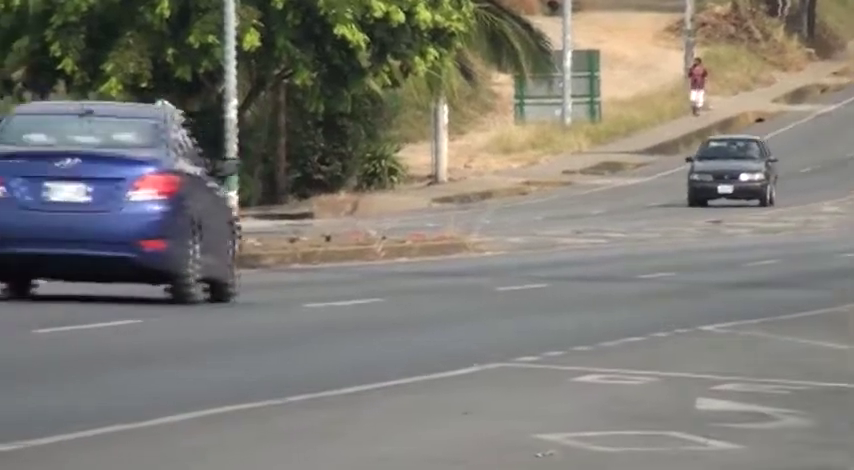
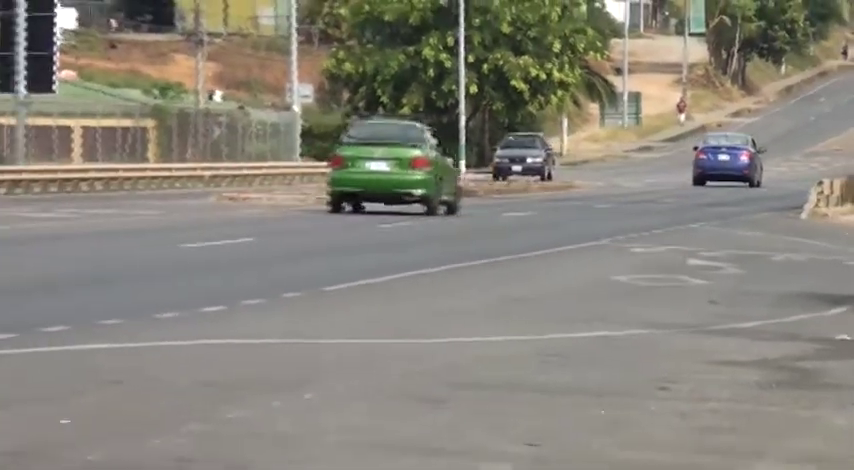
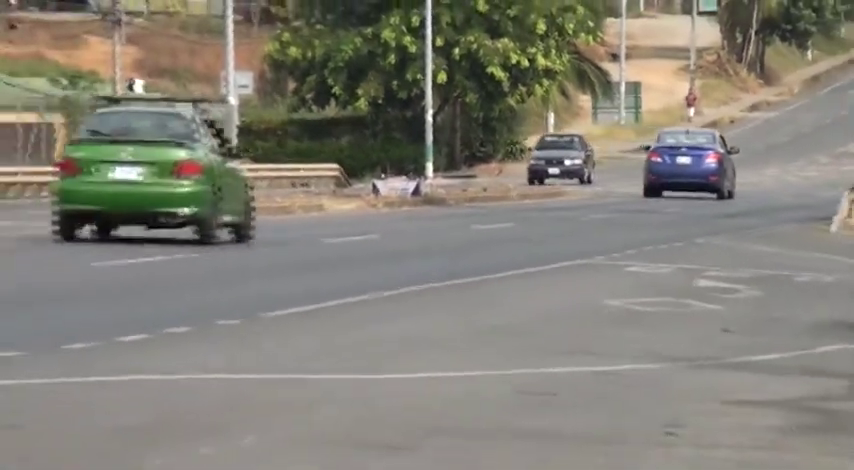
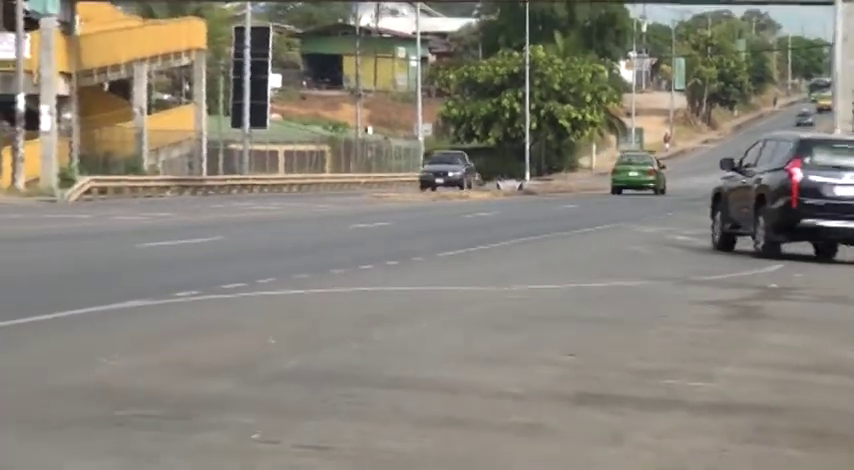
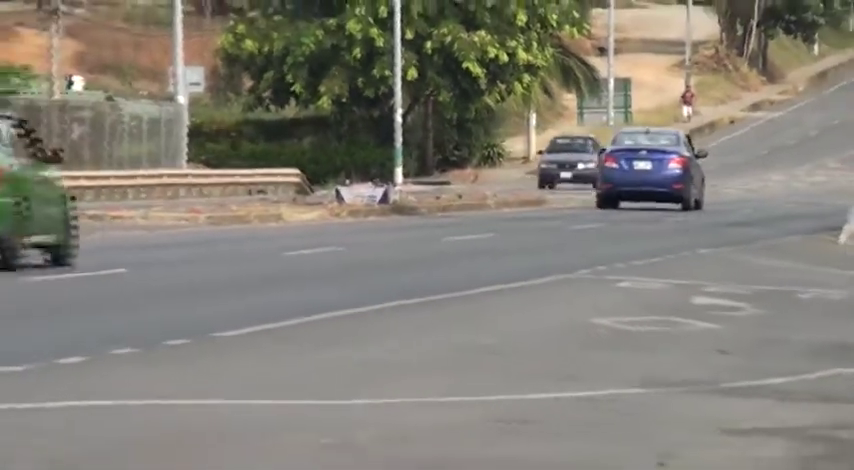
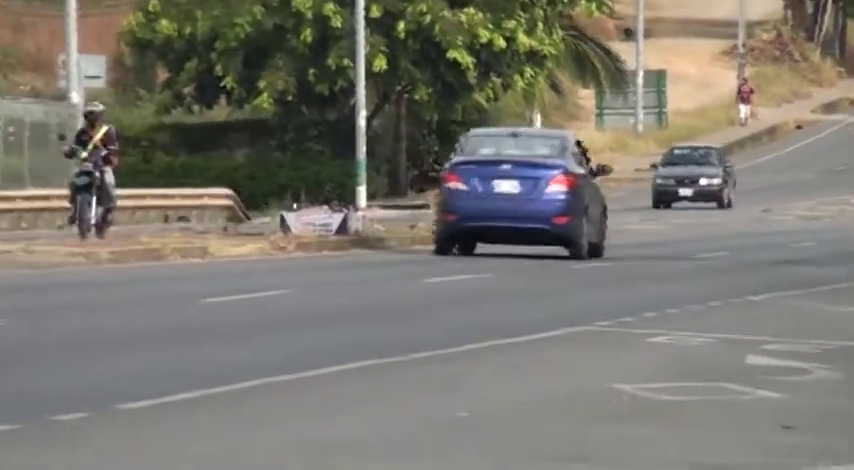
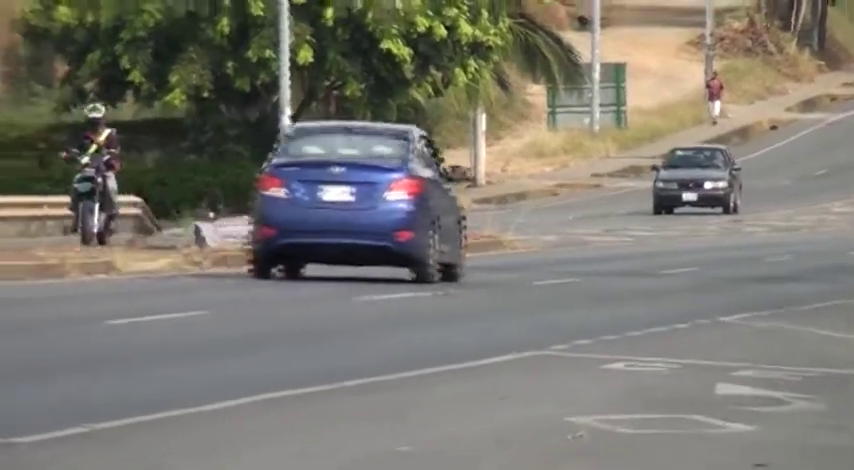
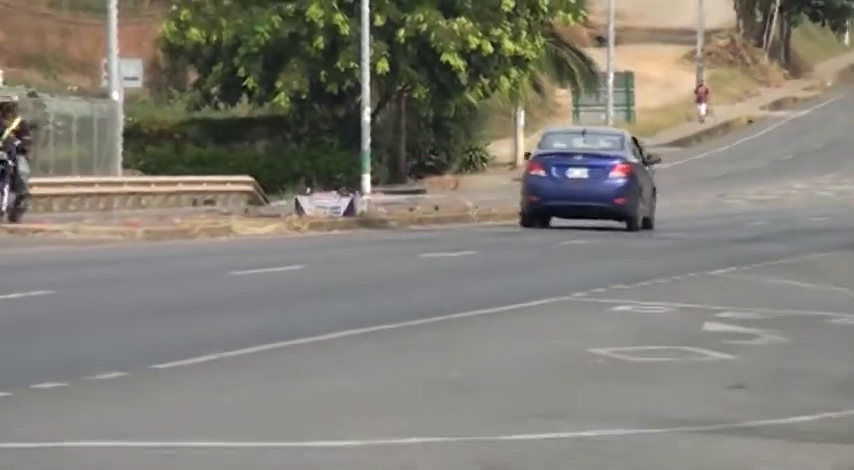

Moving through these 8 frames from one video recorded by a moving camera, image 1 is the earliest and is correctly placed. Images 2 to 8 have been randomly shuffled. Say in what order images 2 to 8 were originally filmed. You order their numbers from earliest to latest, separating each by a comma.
7, 6, 8, 5, 3, 2, 4
